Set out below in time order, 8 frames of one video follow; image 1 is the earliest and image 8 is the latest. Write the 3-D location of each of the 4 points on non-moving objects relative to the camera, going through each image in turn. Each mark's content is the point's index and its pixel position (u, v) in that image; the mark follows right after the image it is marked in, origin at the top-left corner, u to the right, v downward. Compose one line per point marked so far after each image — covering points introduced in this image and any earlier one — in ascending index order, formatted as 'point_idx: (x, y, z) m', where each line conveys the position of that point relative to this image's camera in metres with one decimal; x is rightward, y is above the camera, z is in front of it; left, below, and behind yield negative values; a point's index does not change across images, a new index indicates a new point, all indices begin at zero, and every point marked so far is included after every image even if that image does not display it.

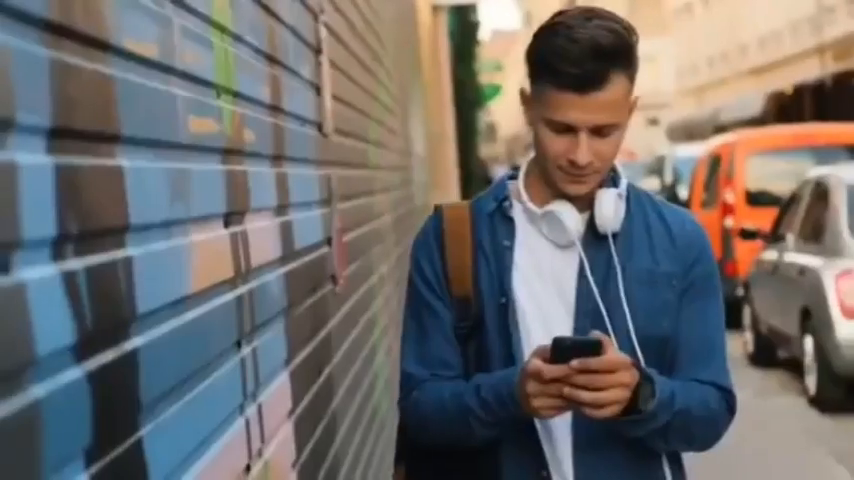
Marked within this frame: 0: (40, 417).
0: (-0.5, -0.2, +2.2) m
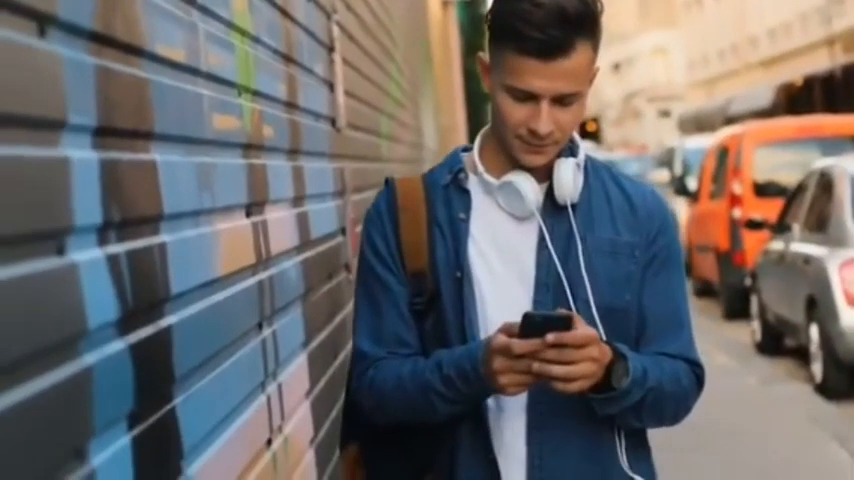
0: (-0.5, -0.2, +2.5) m
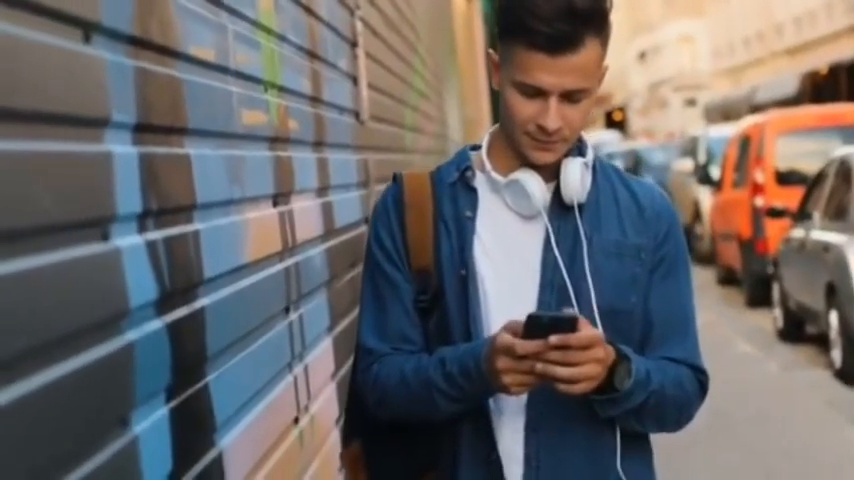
0: (-0.5, -0.2, +2.7) m
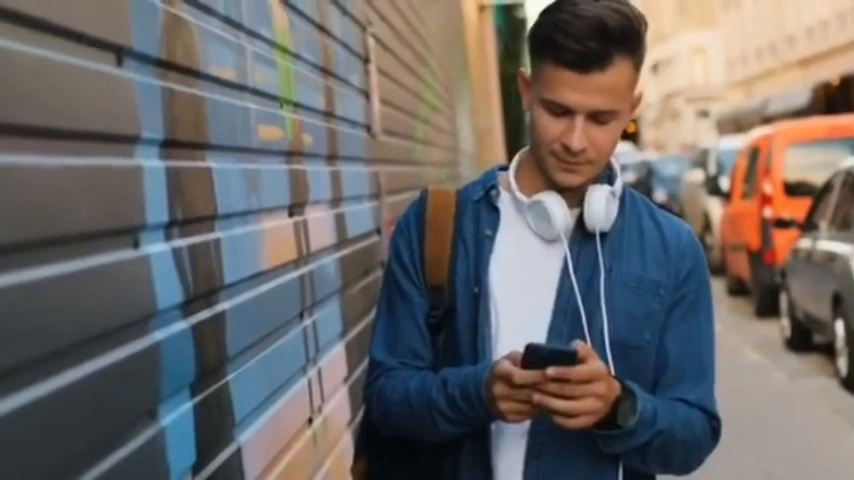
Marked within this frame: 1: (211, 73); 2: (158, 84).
0: (-0.5, -0.2, +2.9) m
1: (-0.4, +0.3, +3.5) m
2: (-0.5, +0.3, +3.1) m
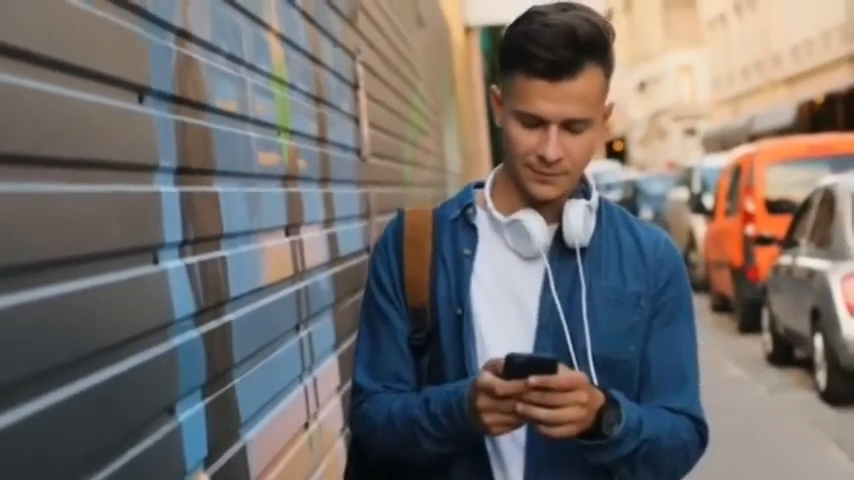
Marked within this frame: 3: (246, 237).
0: (-0.5, -0.2, +3.3) m
1: (-0.5, +0.3, +3.9) m
2: (-0.5, +0.2, +3.4) m
3: (-0.4, 0.0, +4.2) m
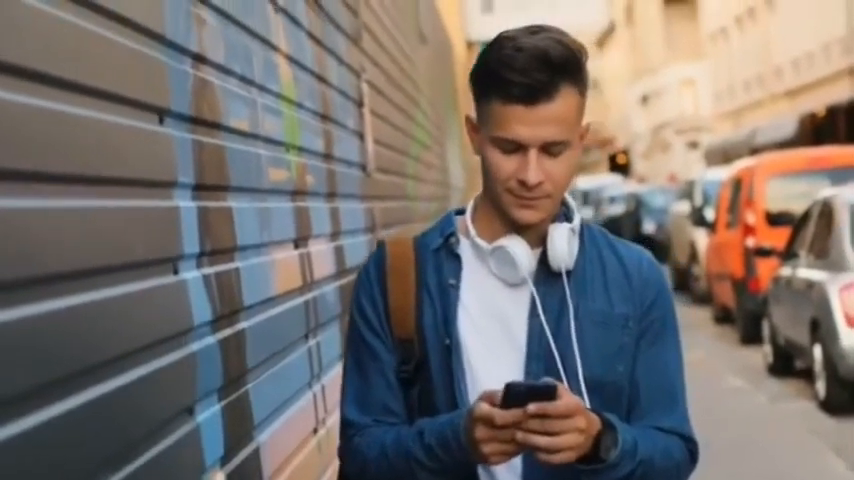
0: (-0.5, -0.2, +3.5) m
1: (-0.5, +0.3, +4.1) m
2: (-0.5, +0.2, +3.6) m
3: (-0.4, 0.0, +4.4) m
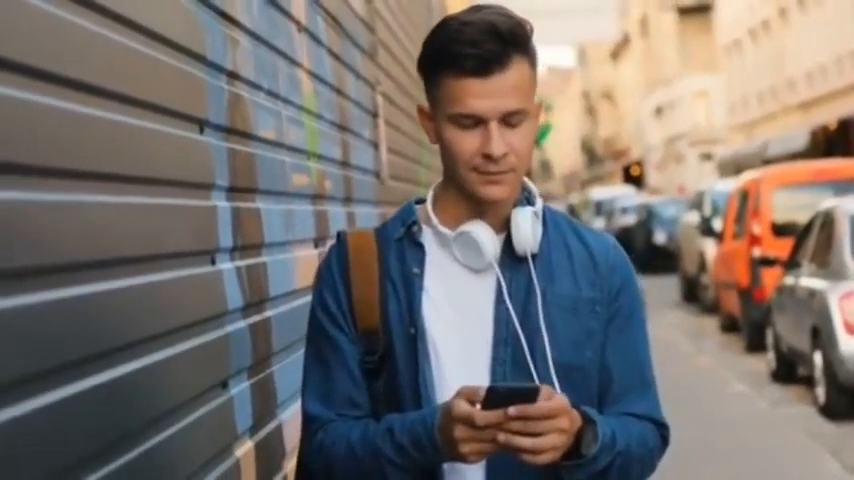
0: (-0.5, -0.2, +3.9) m
1: (-0.4, +0.3, +4.6) m
2: (-0.5, +0.2, +4.1) m
3: (-0.4, 0.0, +4.9) m
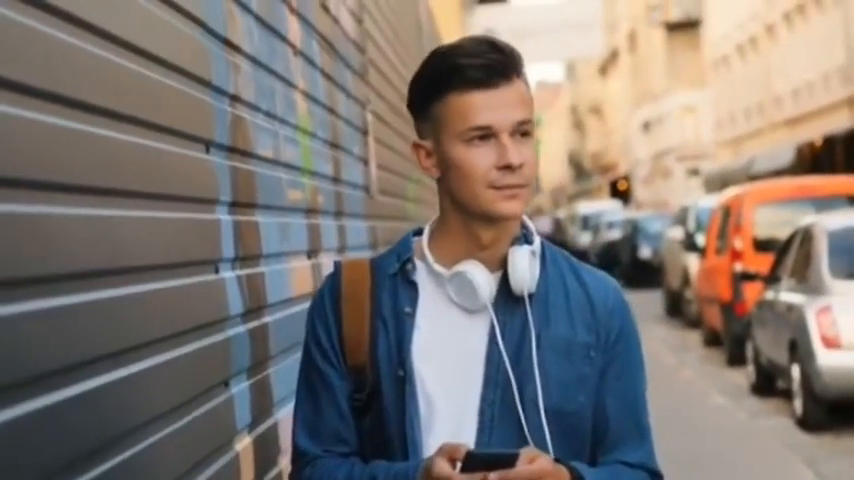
0: (-0.5, -0.3, +4.3) m
1: (-0.5, +0.3, +4.9) m
2: (-0.5, +0.2, +4.4) m
3: (-0.5, -0.1, +5.2) m
